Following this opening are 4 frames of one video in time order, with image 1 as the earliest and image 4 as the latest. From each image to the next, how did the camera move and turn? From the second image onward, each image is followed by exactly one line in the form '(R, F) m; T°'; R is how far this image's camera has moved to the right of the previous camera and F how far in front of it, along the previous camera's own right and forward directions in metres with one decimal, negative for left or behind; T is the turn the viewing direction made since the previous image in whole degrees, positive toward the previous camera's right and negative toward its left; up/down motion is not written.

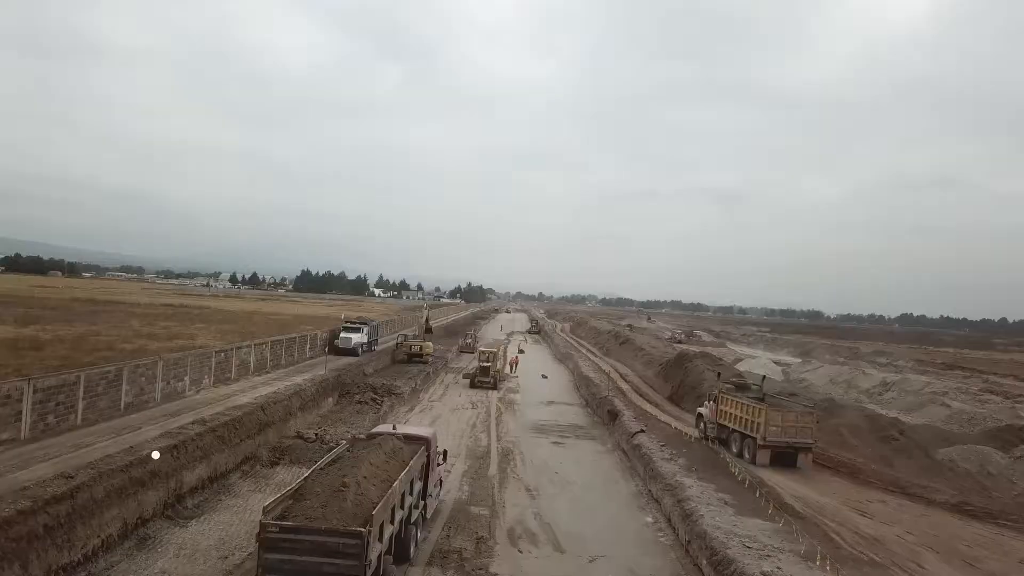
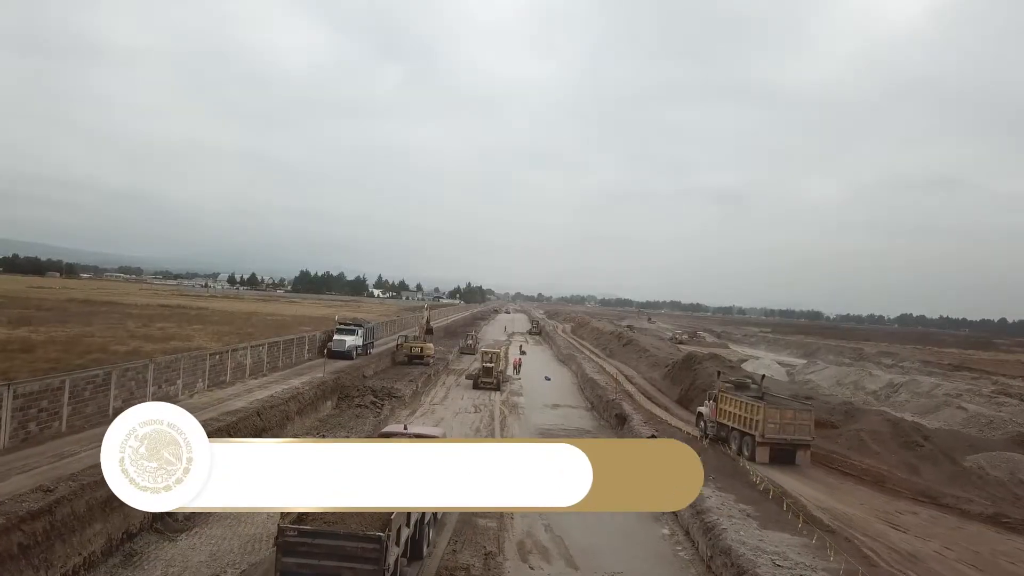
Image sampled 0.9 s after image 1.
(-0.2, +0.5) m; 0°
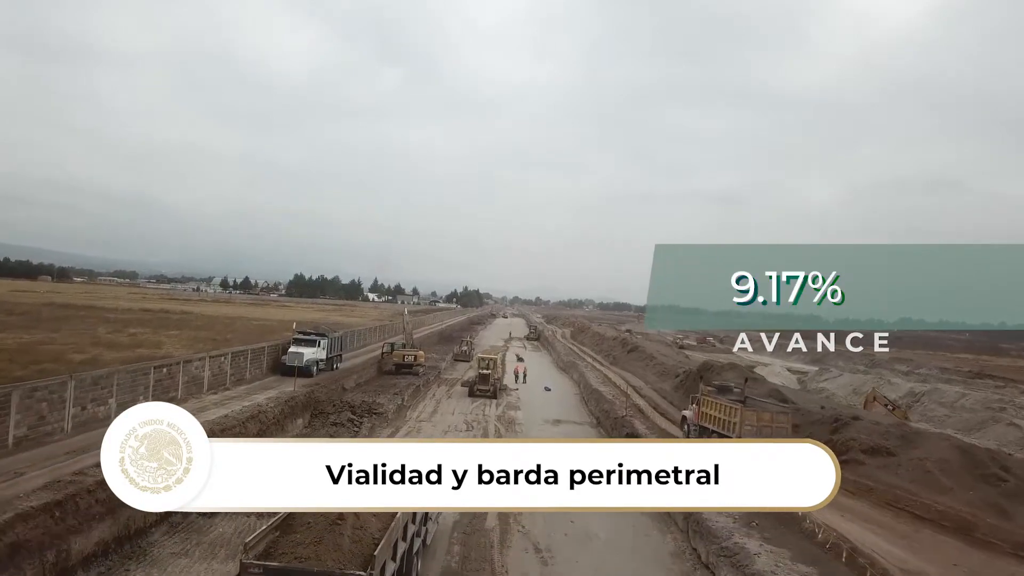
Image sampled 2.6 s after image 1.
(+0.1, +2.0) m; 0°
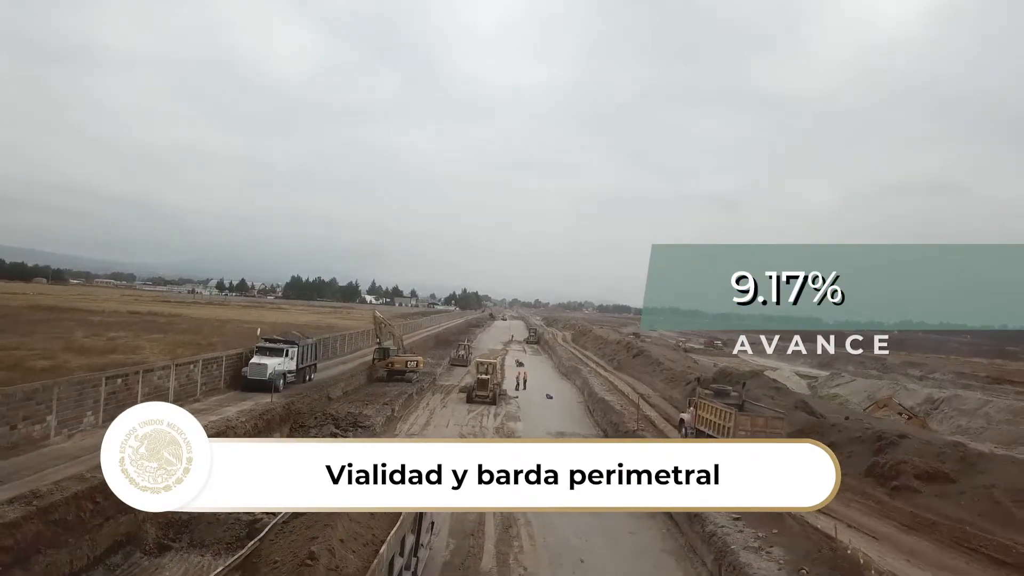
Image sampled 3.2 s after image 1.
(0.0, +1.4) m; 0°
